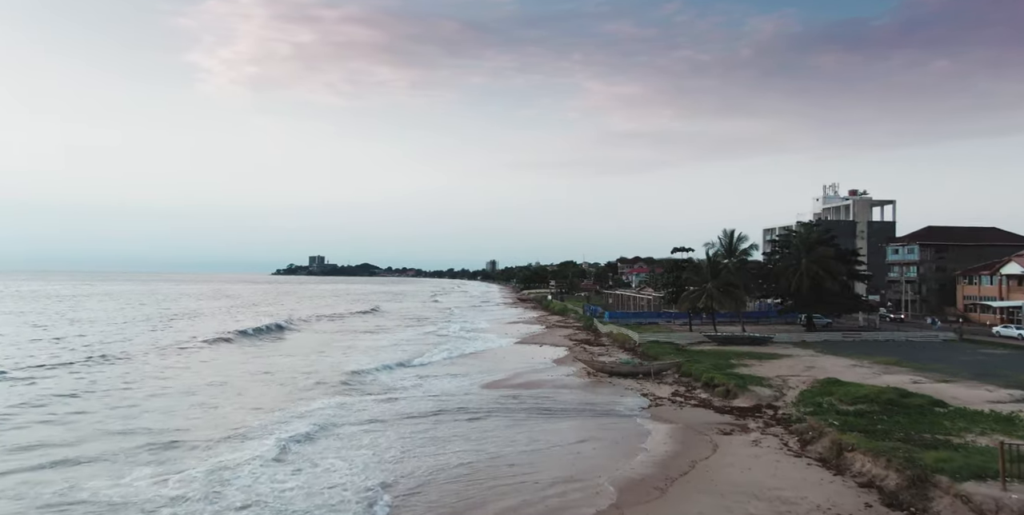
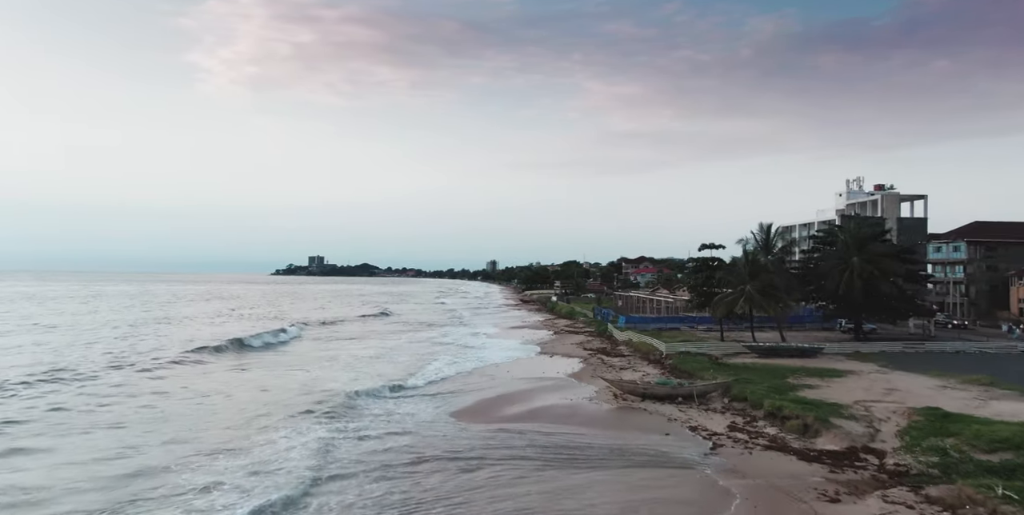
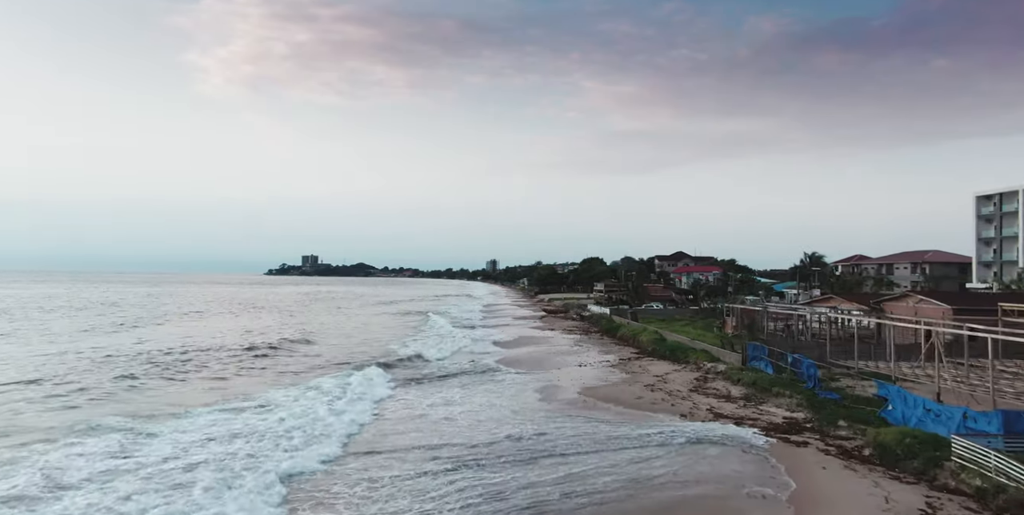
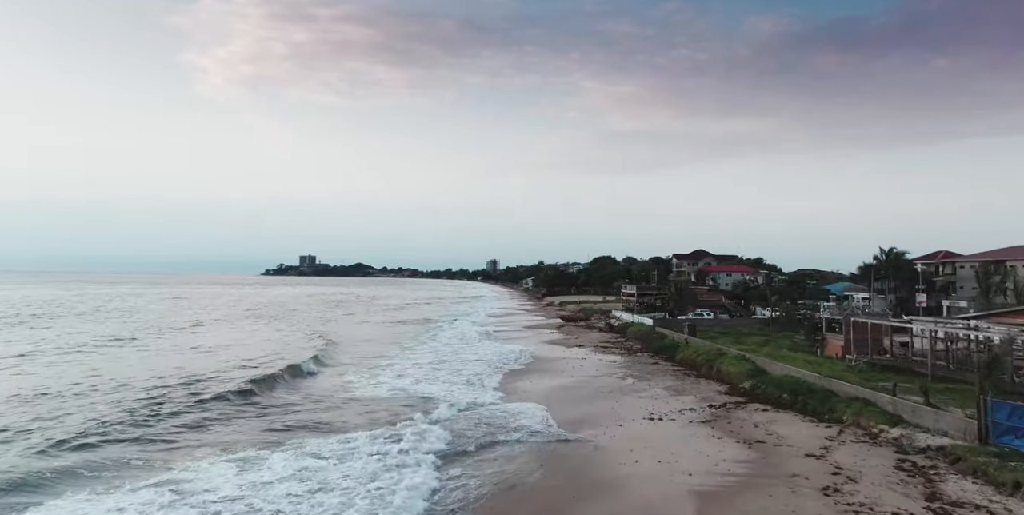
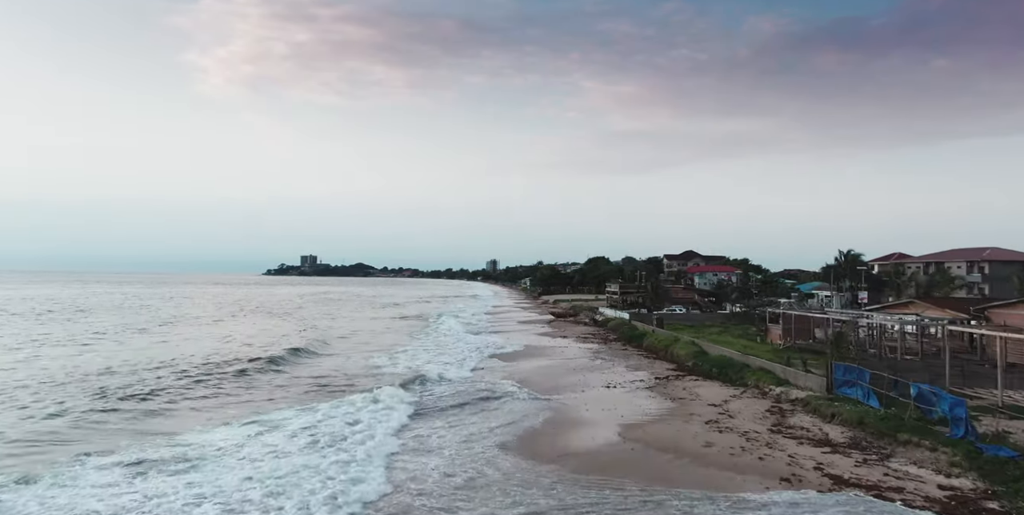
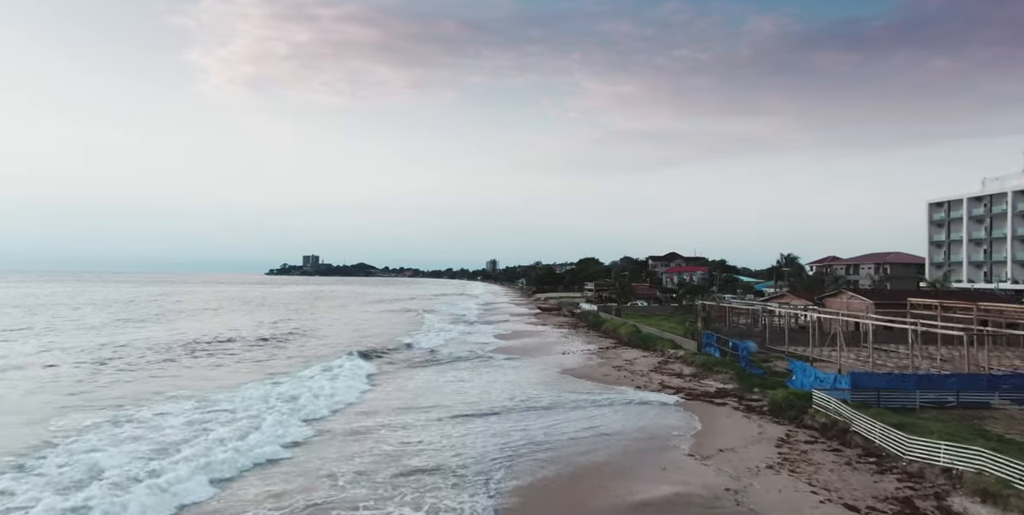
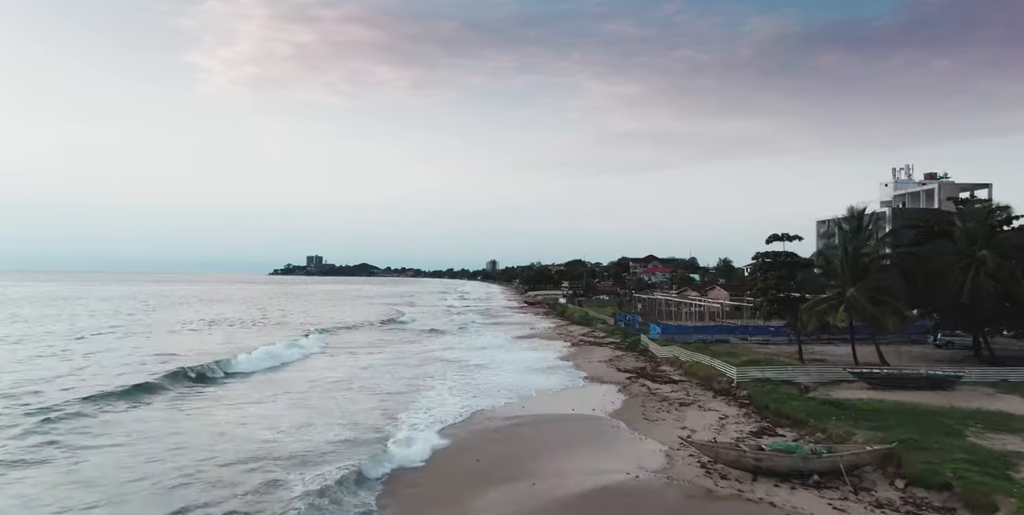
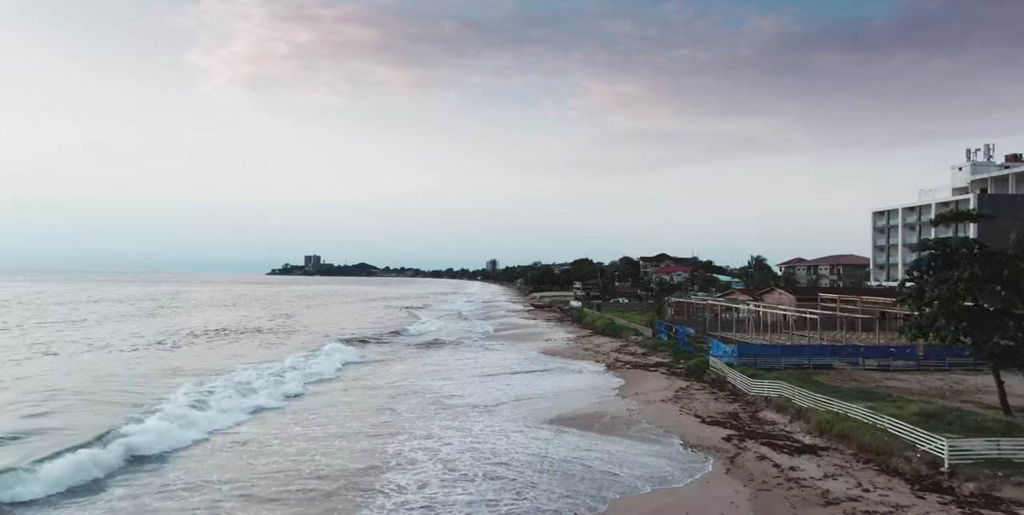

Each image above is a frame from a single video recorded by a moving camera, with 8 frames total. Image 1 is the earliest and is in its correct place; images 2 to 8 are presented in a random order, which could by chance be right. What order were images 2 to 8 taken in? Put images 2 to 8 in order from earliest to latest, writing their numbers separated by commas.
2, 7, 8, 6, 3, 5, 4
